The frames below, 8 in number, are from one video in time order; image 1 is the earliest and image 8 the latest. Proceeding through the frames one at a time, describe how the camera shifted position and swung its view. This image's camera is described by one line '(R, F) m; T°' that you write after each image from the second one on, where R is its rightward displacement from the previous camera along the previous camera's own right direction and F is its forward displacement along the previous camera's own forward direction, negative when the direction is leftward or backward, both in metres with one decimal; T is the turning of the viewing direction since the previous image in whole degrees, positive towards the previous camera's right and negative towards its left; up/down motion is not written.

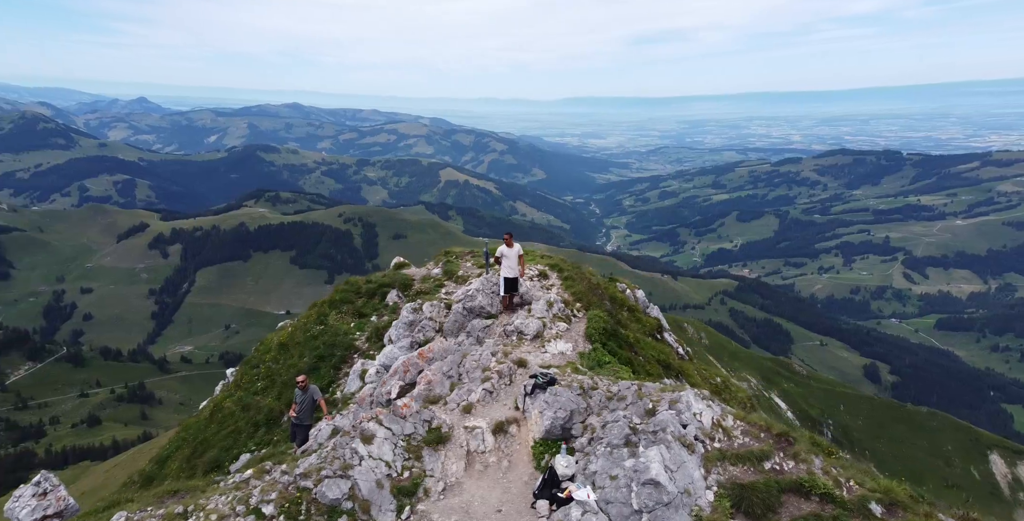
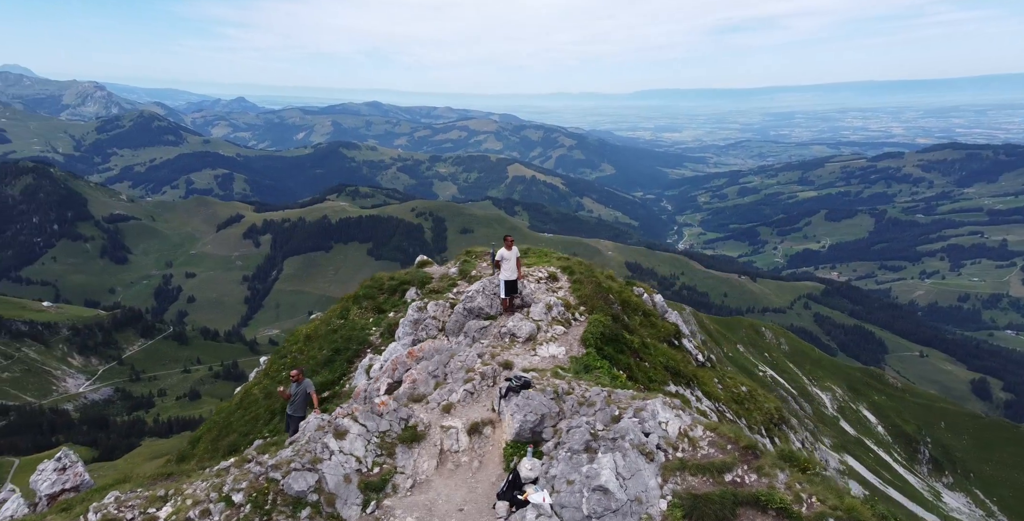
(+2.9, -0.1) m; -5°
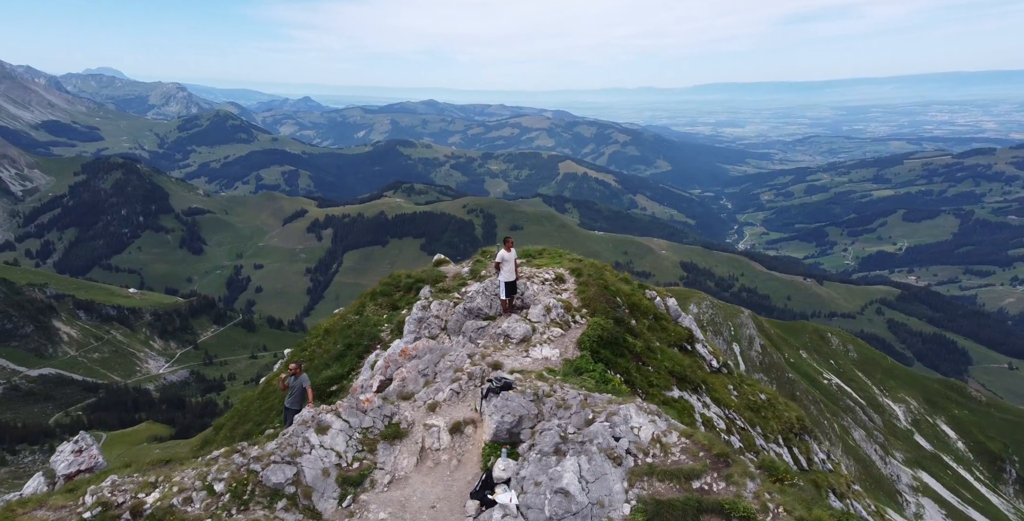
(+2.2, -0.1) m; -4°
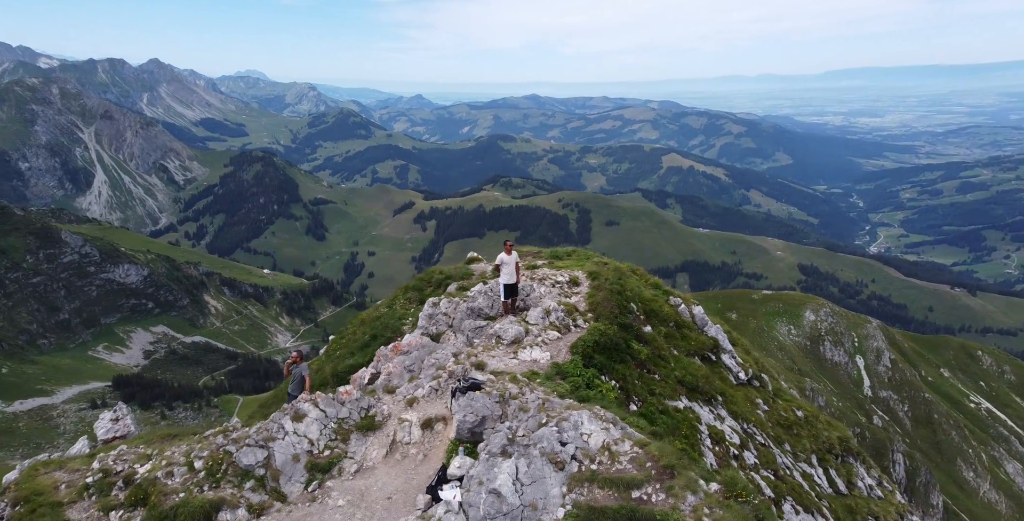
(+3.9, -0.1) m; -7°
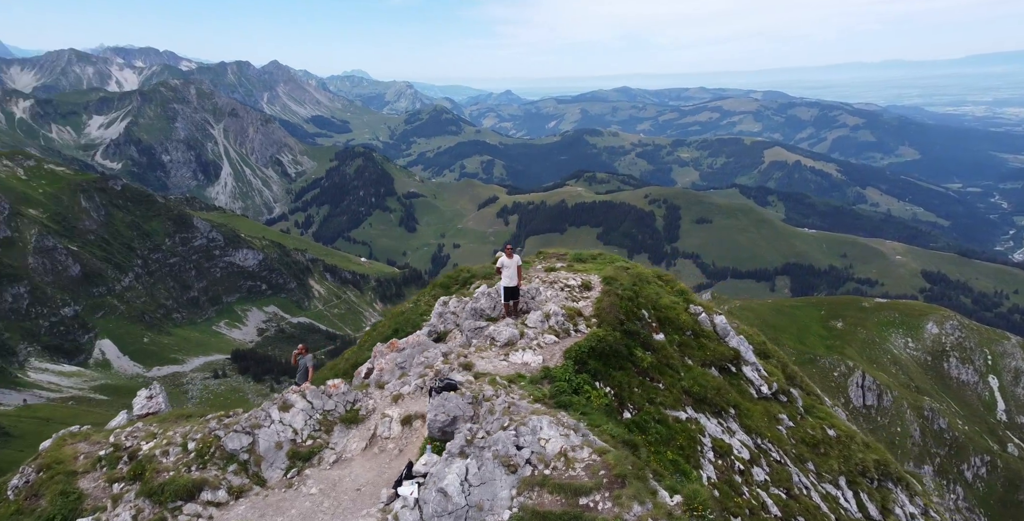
(+3.2, -0.2) m; -6°
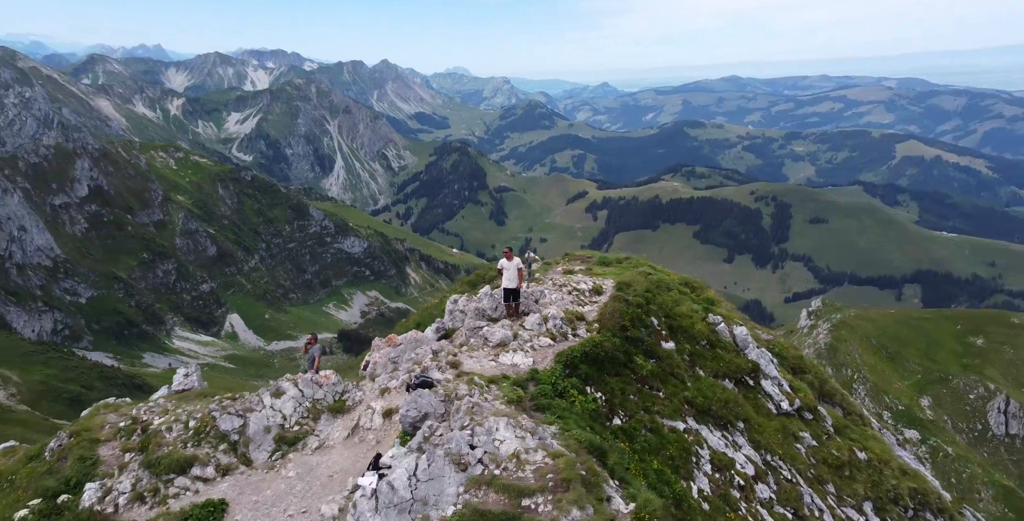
(+3.5, -0.4) m; -6°
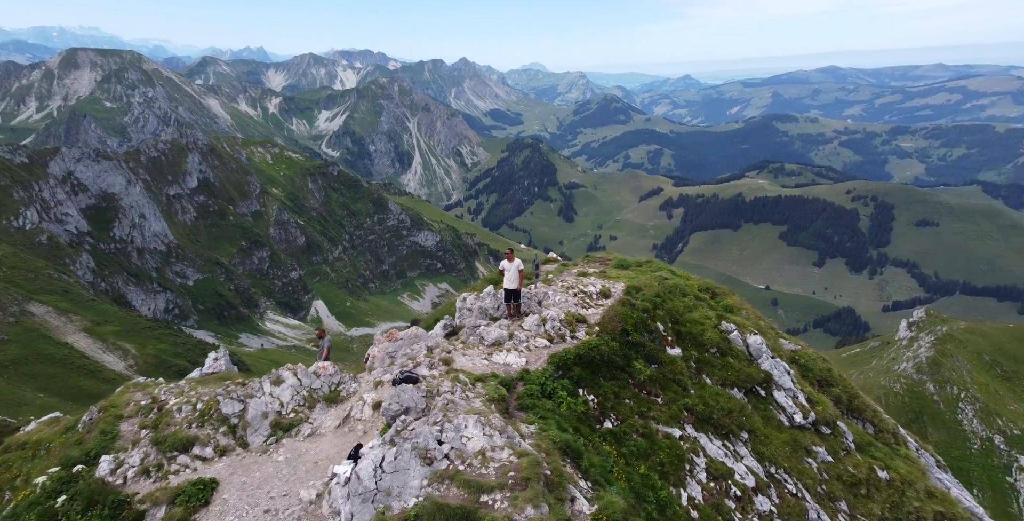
(+2.7, -0.5) m; -5°
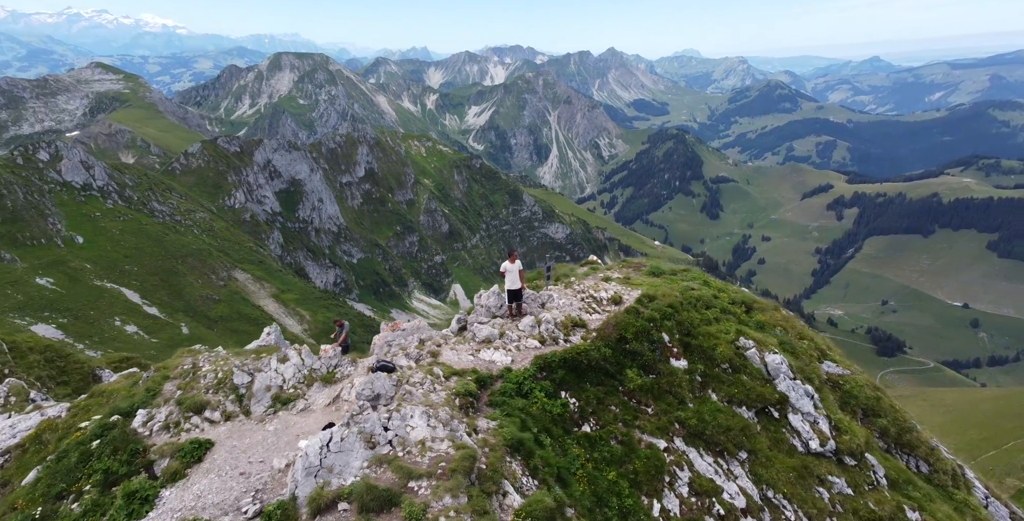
(+5.5, -1.2) m; -9°
